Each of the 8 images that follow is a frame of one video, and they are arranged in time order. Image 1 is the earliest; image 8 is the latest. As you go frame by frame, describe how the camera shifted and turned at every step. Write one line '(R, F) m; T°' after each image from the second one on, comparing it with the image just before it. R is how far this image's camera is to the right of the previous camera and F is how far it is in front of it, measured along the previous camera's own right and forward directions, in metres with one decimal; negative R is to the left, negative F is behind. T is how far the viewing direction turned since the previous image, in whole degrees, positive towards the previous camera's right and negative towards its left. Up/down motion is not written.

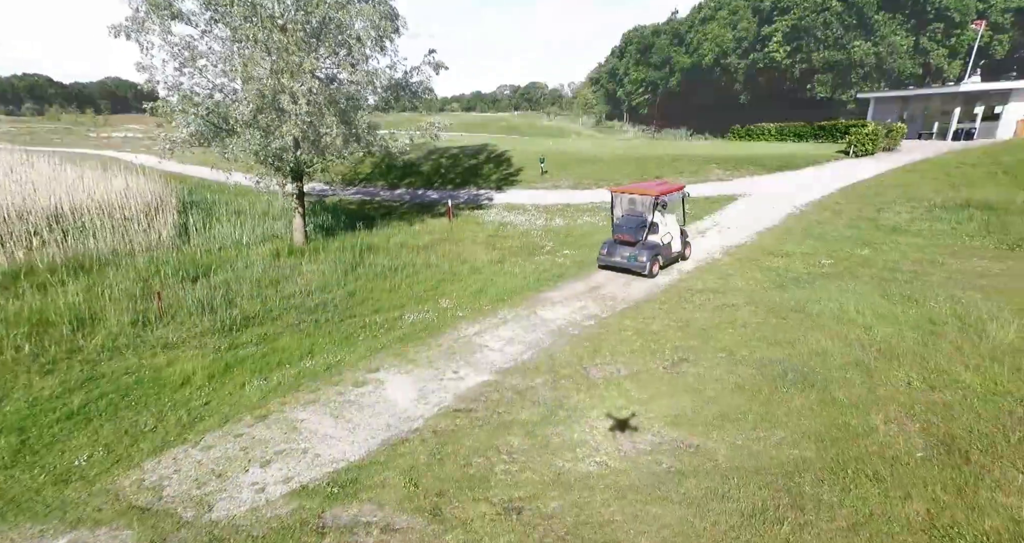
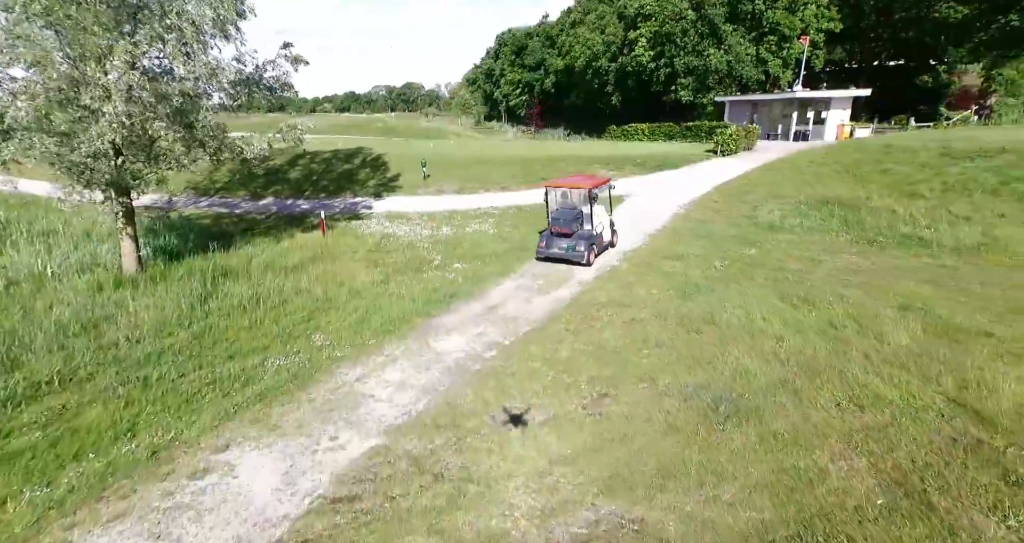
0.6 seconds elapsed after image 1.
(0.0, +1.4) m; +12°
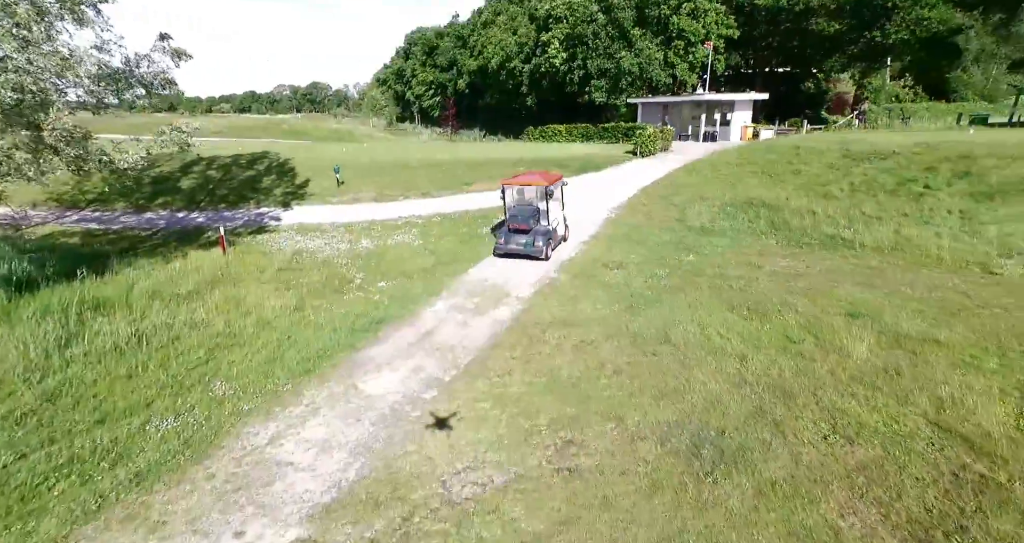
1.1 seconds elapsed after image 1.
(-0.3, +1.1) m; +9°
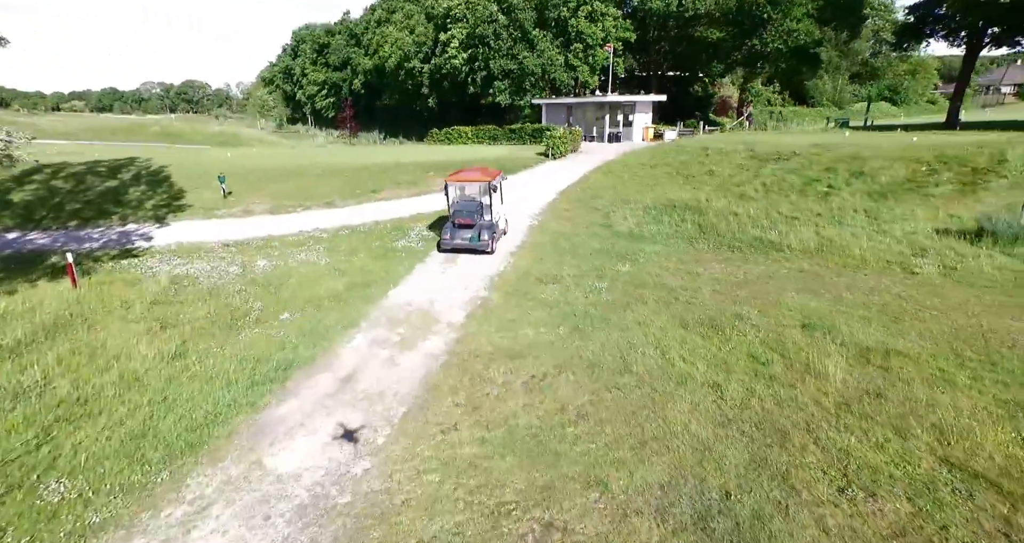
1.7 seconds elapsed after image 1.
(-0.5, +1.4) m; +10°
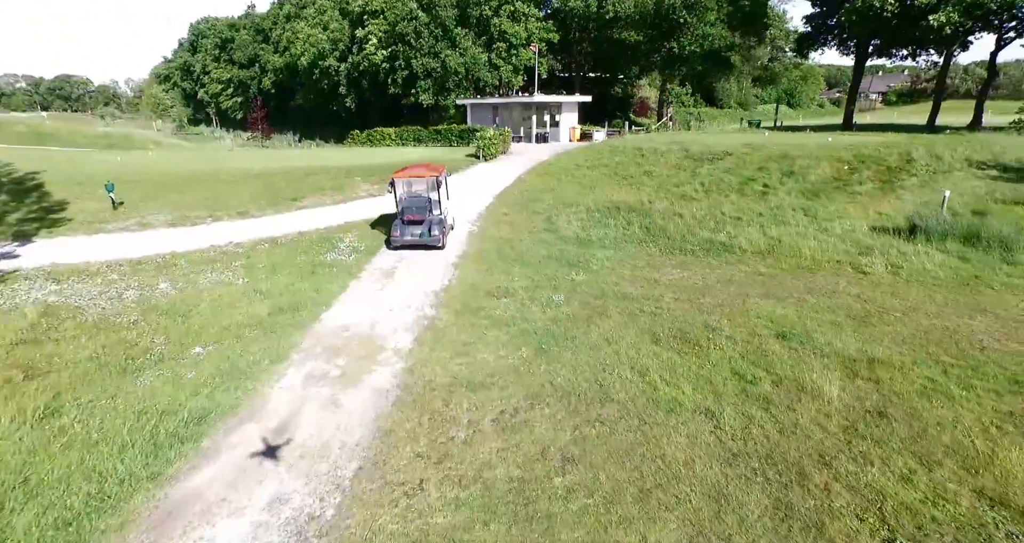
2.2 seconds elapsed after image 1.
(-0.5, +1.1) m; +8°
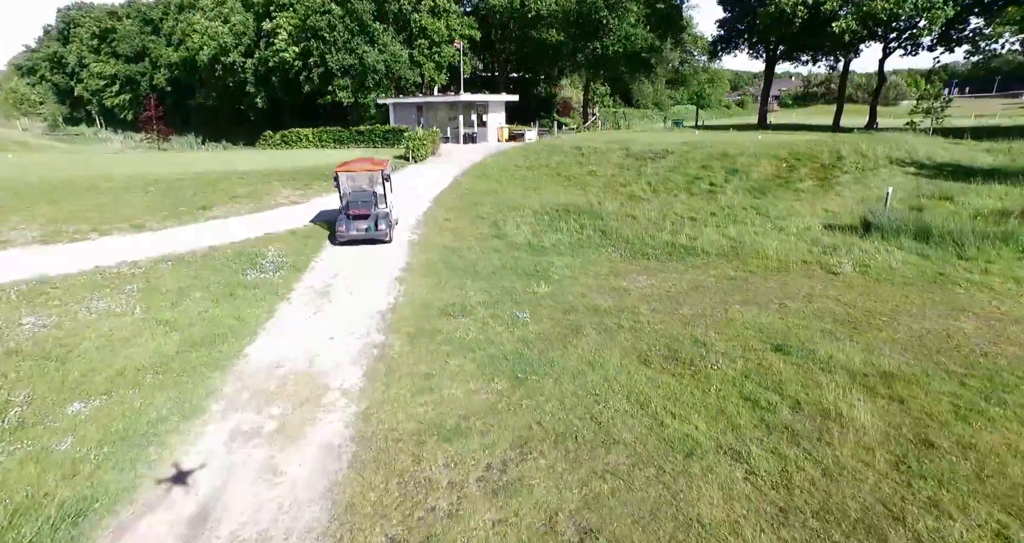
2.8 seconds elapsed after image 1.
(-0.7, +1.4) m; +8°
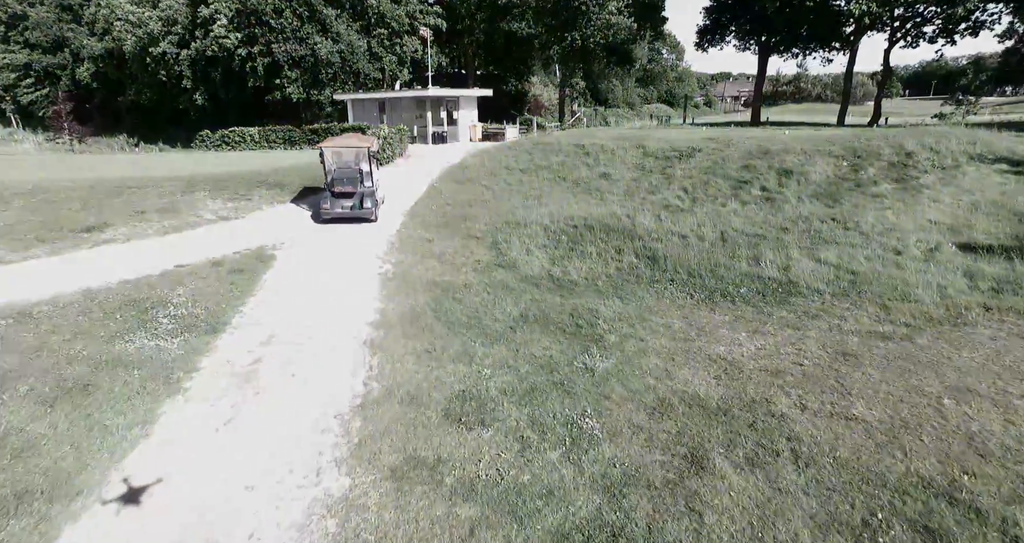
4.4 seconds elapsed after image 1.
(-1.0, +4.6) m; +4°
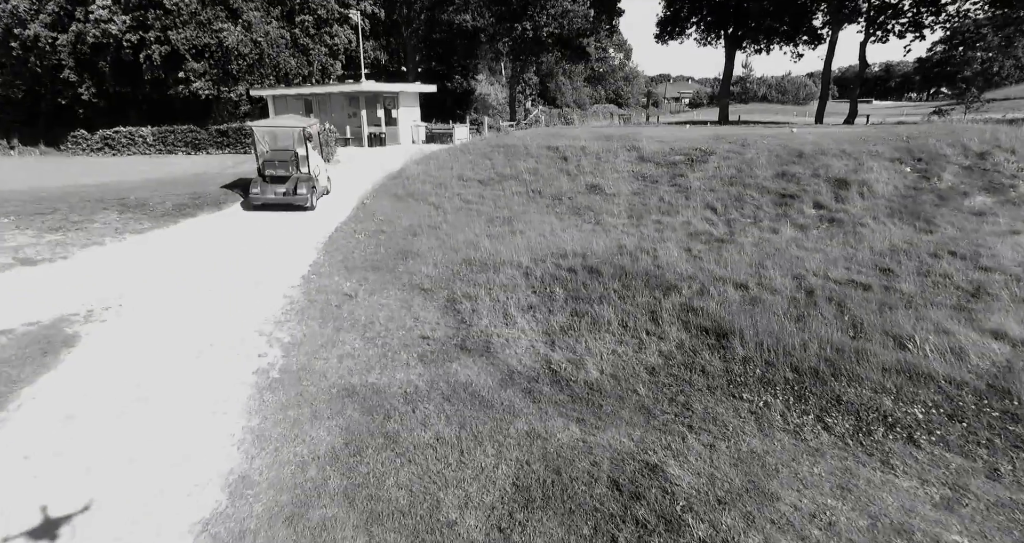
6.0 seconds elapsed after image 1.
(-0.3, +5.0) m; +6°
